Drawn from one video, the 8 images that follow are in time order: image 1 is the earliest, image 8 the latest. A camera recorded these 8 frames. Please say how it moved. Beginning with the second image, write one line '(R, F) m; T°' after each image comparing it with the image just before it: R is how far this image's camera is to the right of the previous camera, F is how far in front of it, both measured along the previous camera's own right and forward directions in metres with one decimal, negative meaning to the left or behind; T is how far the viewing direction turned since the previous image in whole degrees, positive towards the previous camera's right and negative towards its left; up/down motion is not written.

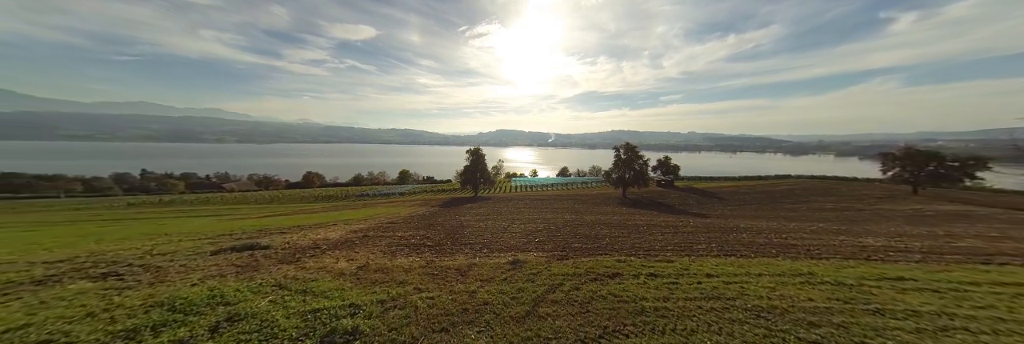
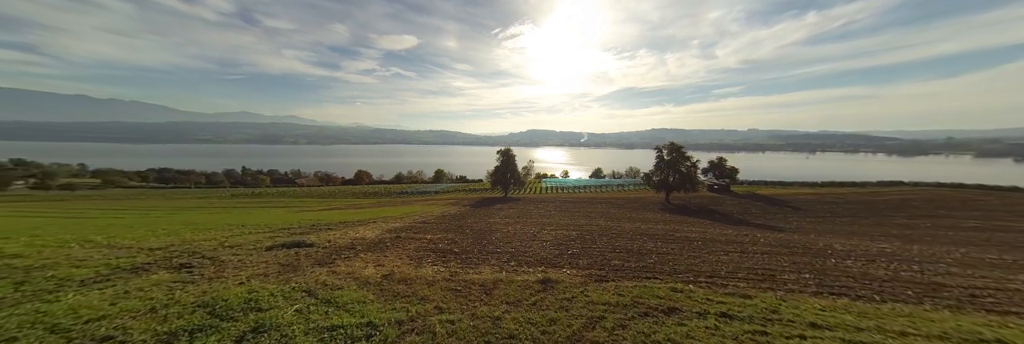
(0.0, +0.5) m; -8°
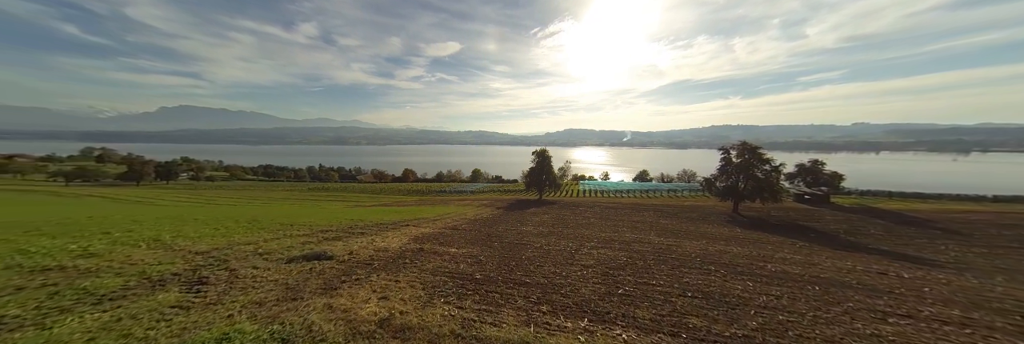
(0.0, +1.5) m; -9°
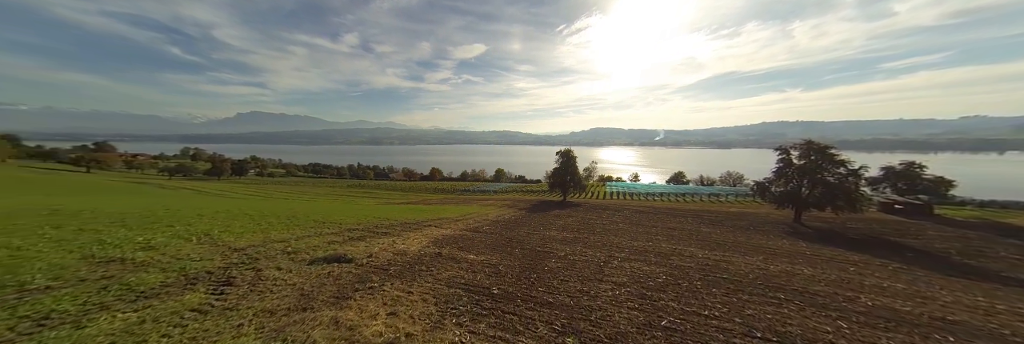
(0.0, +0.7) m; -6°
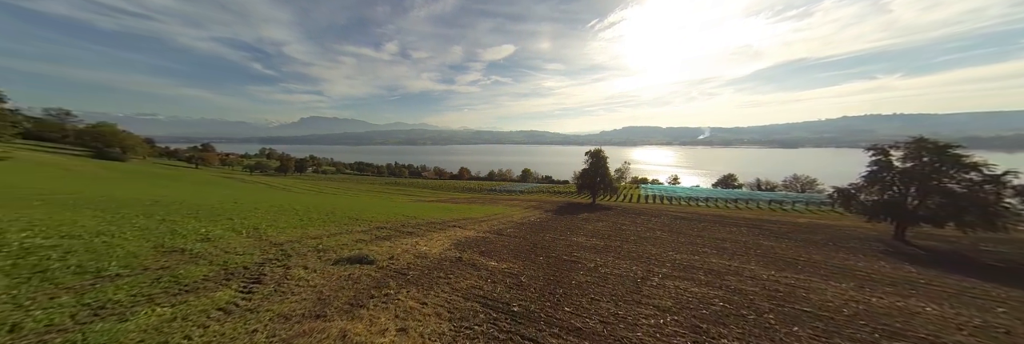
(+0.1, +0.6) m; -7°
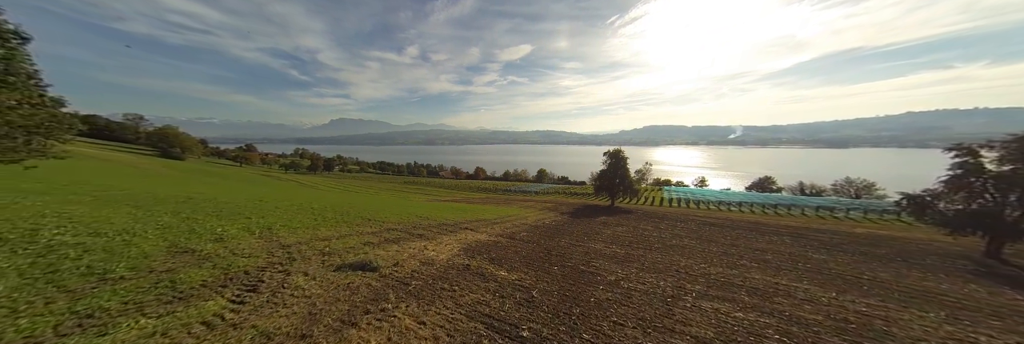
(+0.1, +0.7) m; -4°
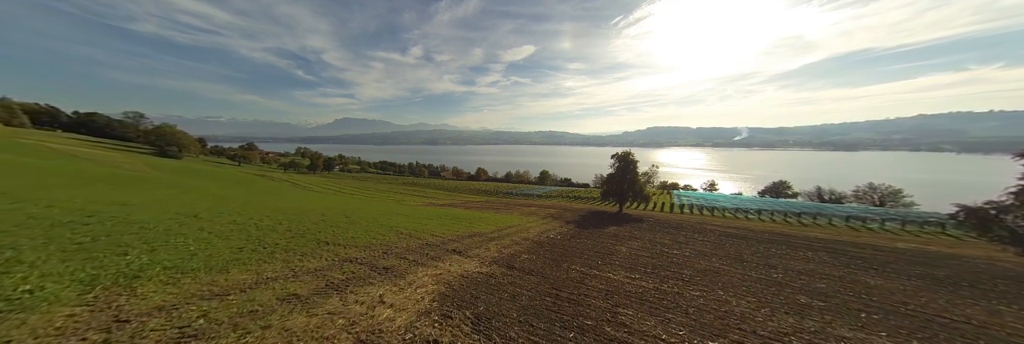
(+0.2, +3.4) m; -1°
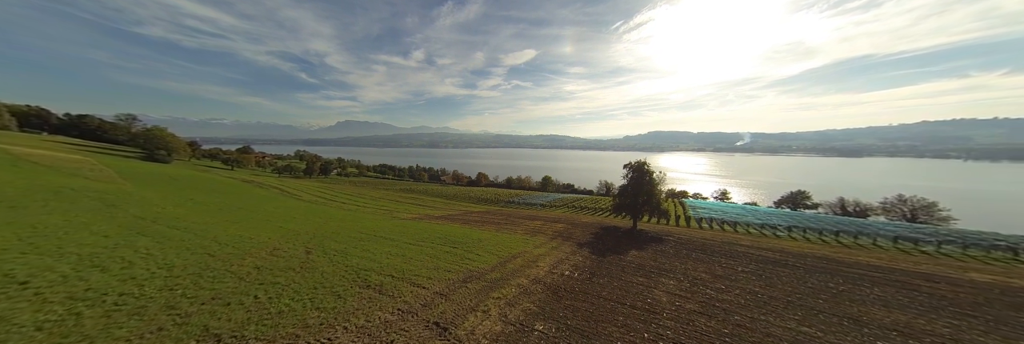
(-0.5, +4.7) m; 0°
